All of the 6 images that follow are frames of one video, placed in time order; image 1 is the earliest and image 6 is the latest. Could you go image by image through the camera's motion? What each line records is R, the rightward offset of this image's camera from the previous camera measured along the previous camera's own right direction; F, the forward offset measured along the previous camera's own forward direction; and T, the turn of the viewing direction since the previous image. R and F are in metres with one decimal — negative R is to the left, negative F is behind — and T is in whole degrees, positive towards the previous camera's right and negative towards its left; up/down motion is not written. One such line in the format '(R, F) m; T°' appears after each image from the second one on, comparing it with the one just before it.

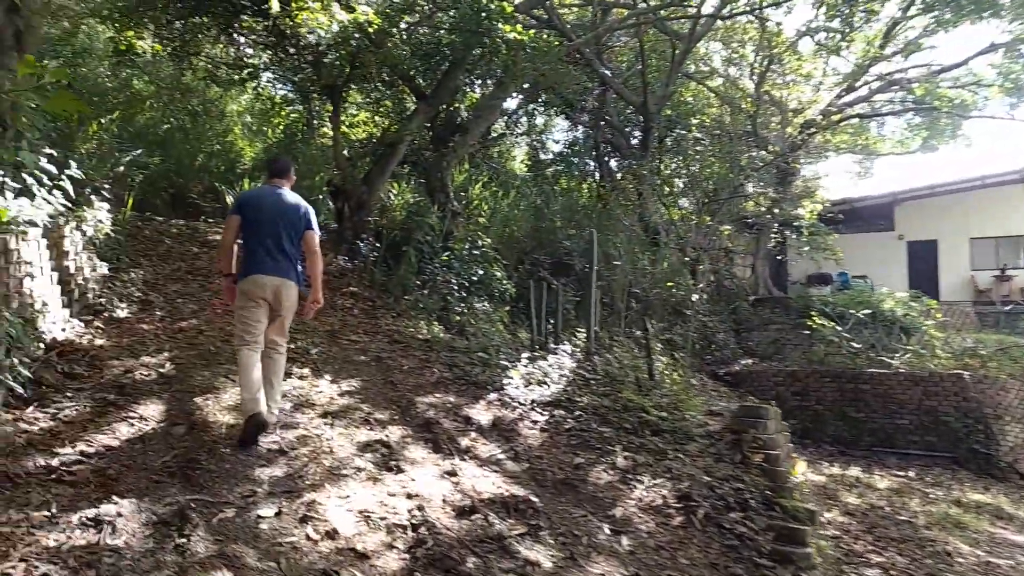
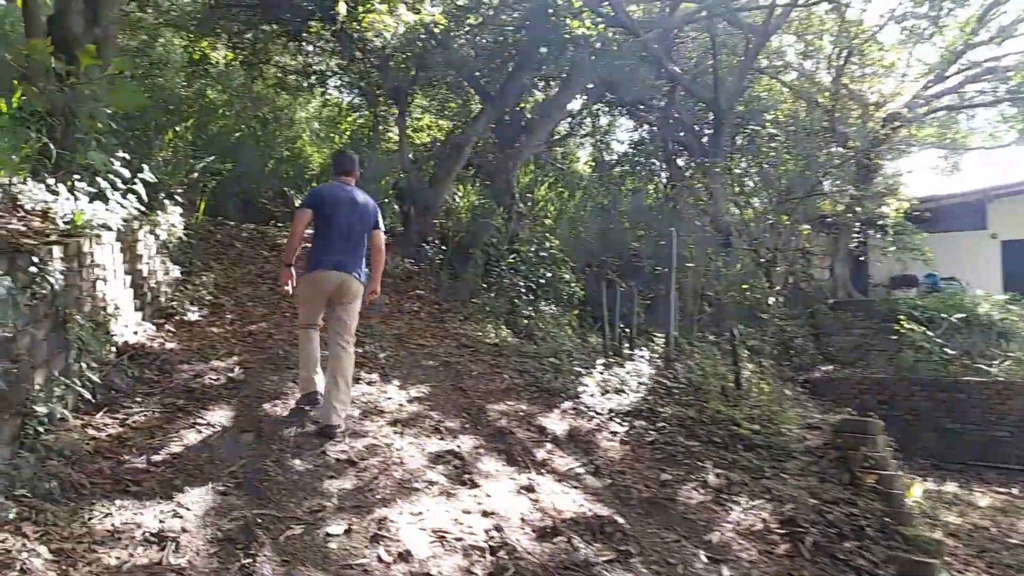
(-0.1, +0.2) m; -5°
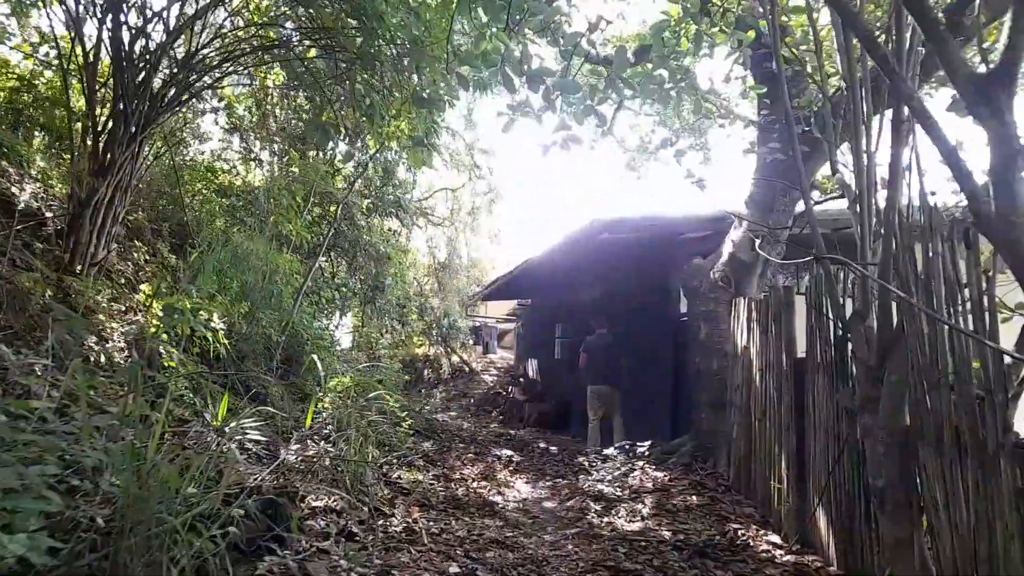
(-0.3, +12.7) m; +20°
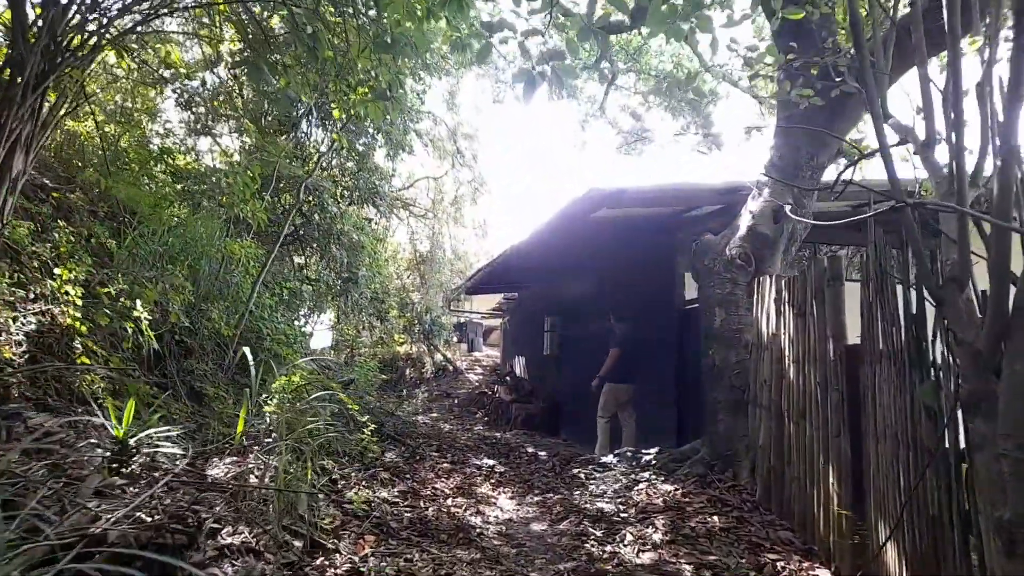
(0.0, +0.6) m; +1°
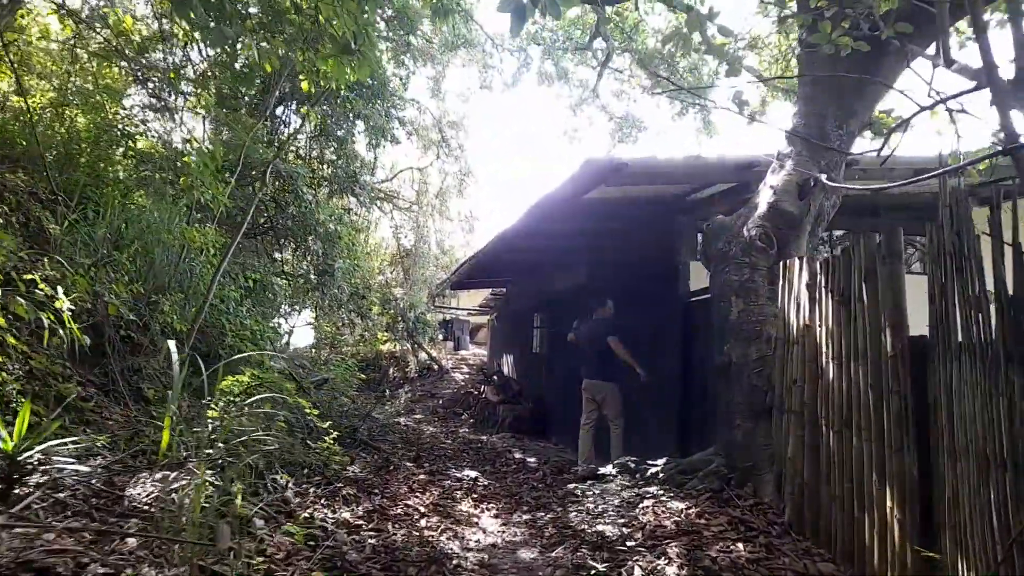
(0.0, +0.5) m; +1°
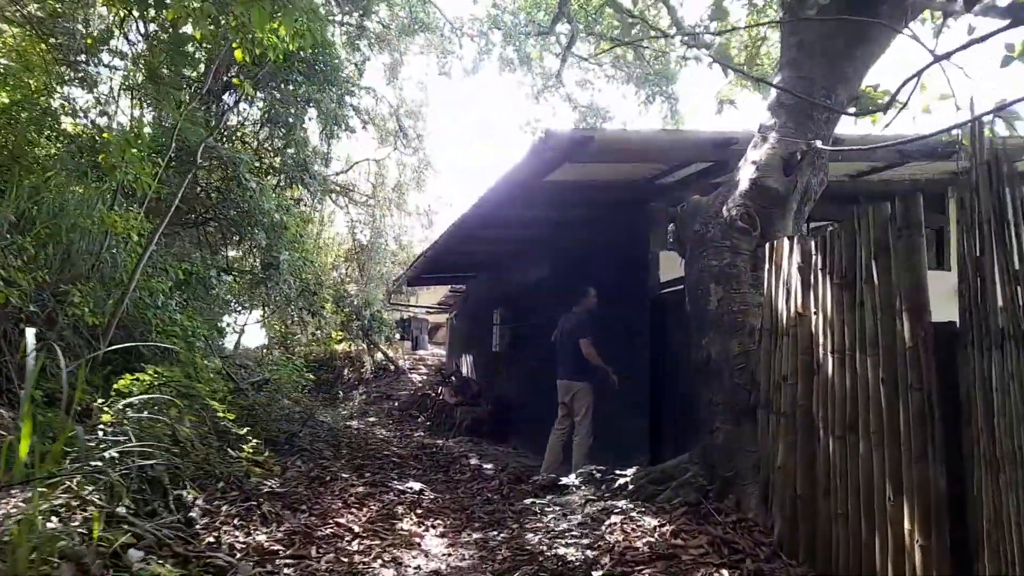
(+0.1, +0.4) m; +3°
